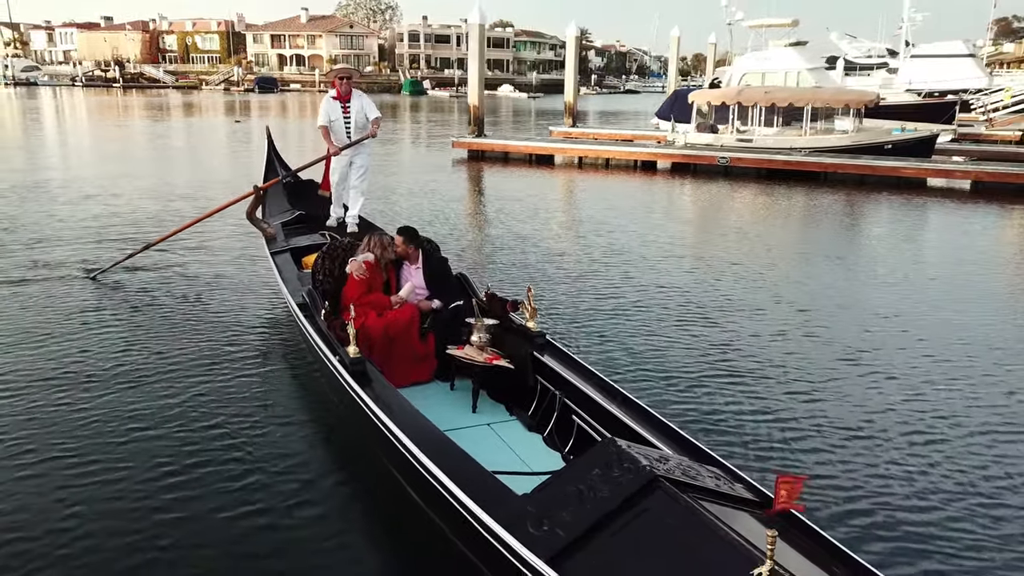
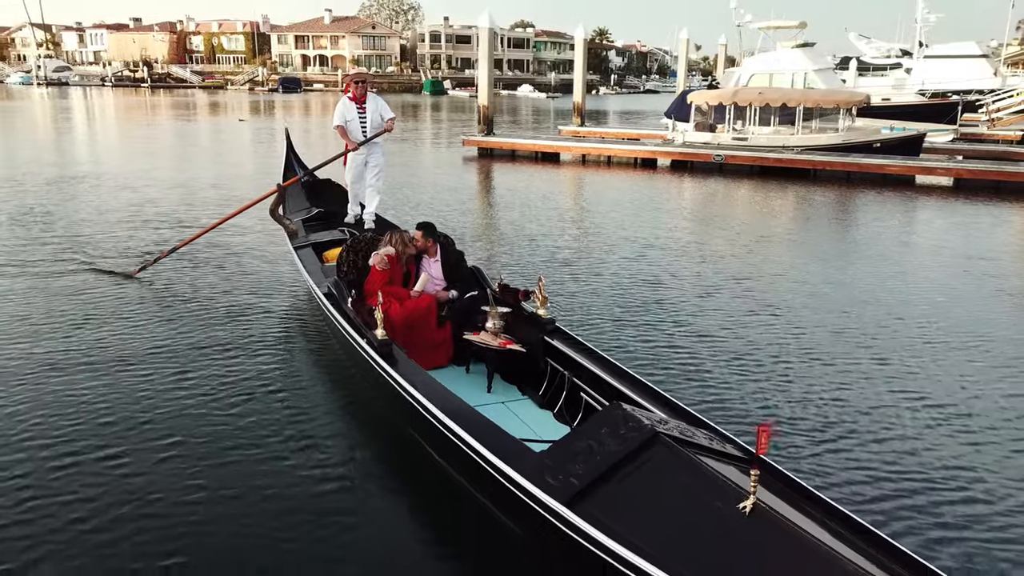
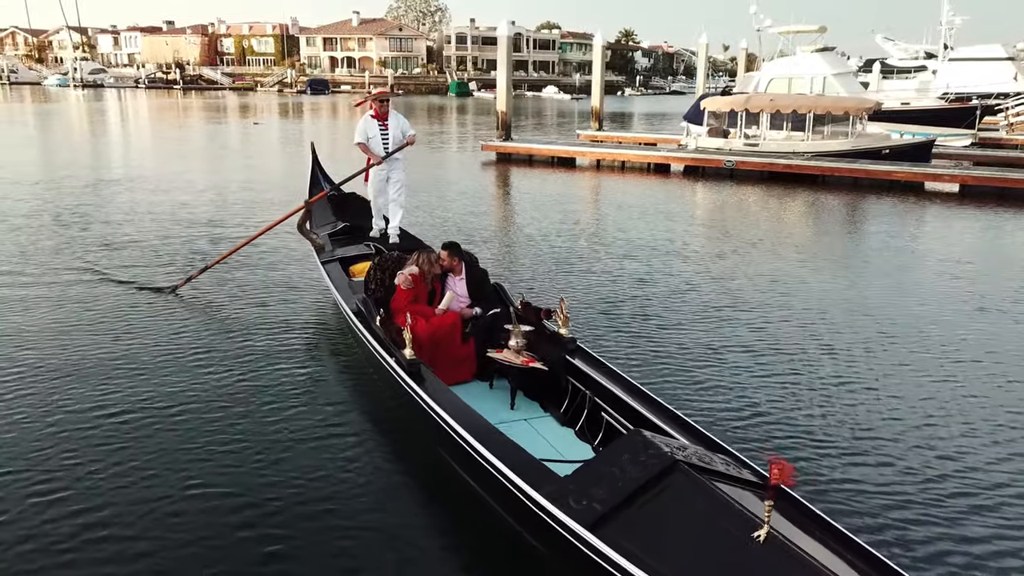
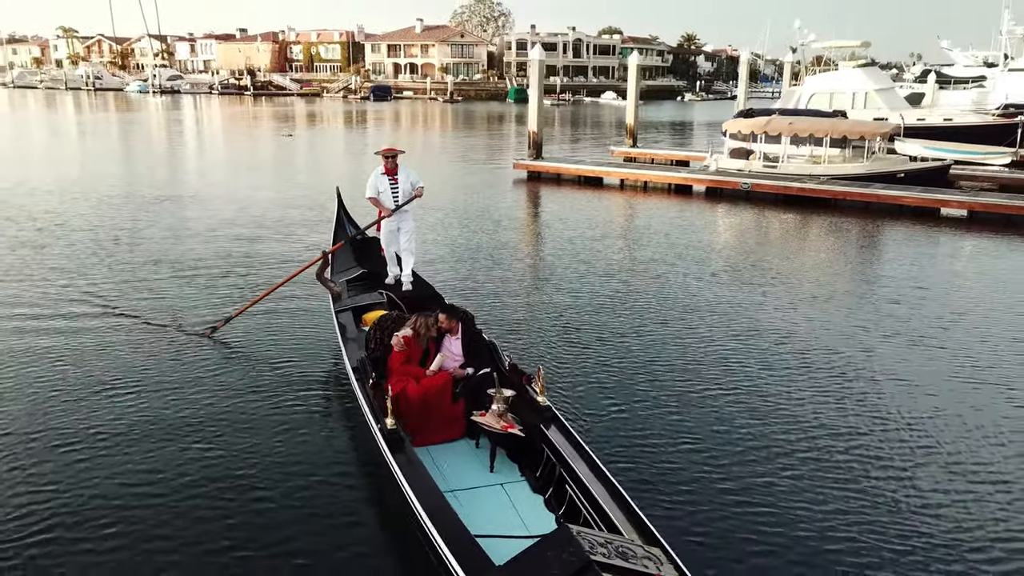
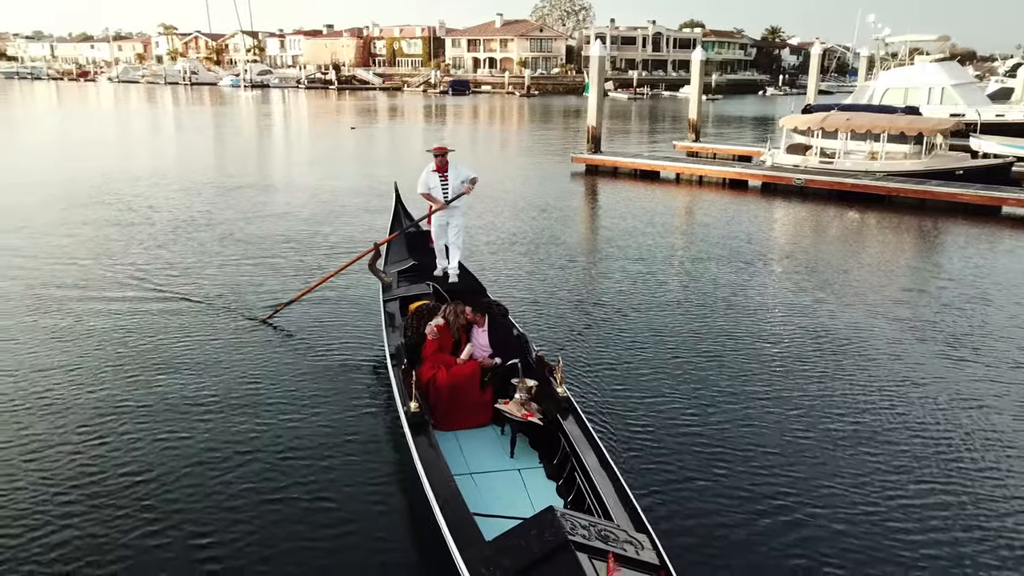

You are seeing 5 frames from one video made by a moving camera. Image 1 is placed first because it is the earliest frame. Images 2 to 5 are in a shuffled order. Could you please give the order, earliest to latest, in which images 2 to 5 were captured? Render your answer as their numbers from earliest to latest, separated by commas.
2, 3, 4, 5
